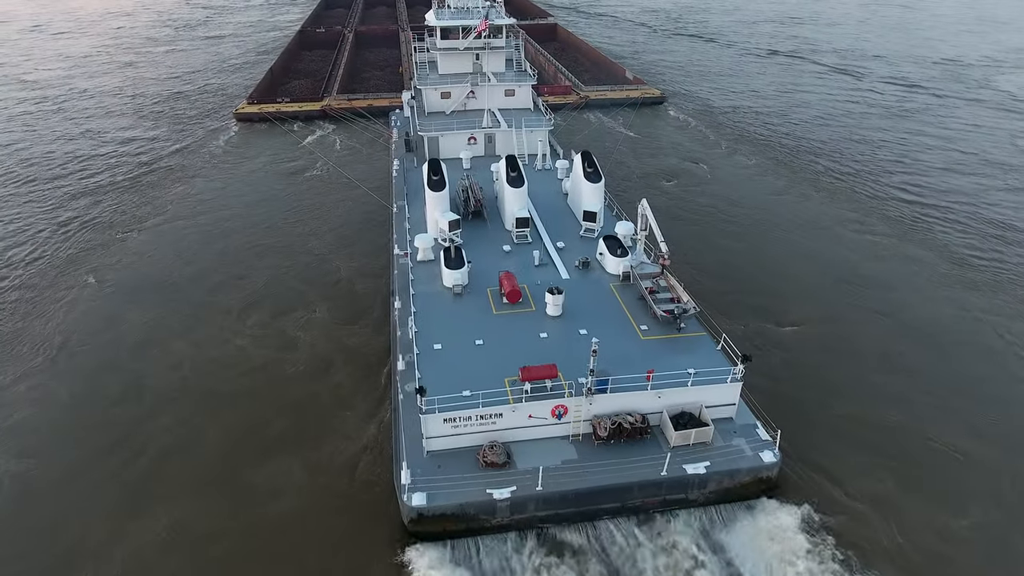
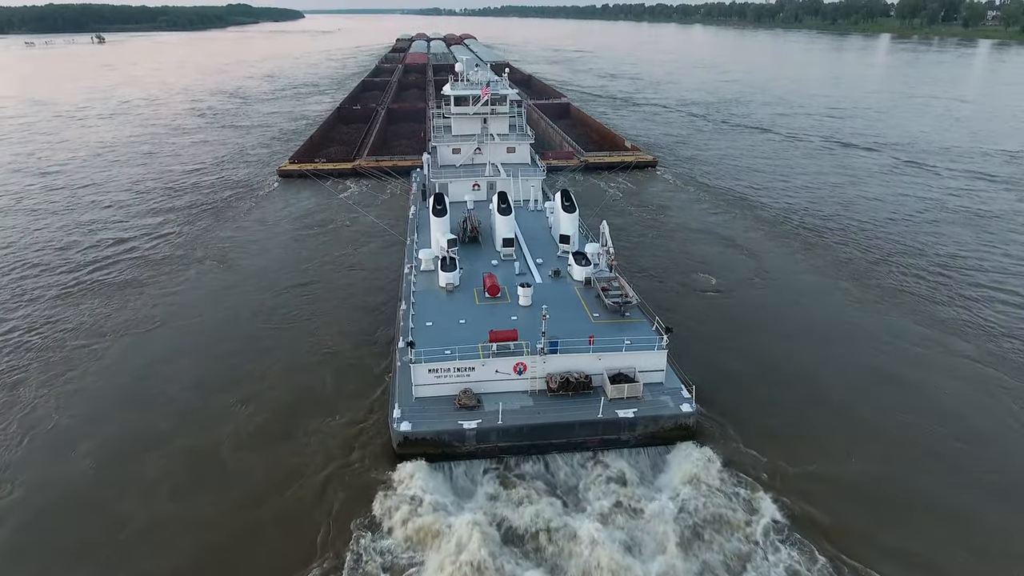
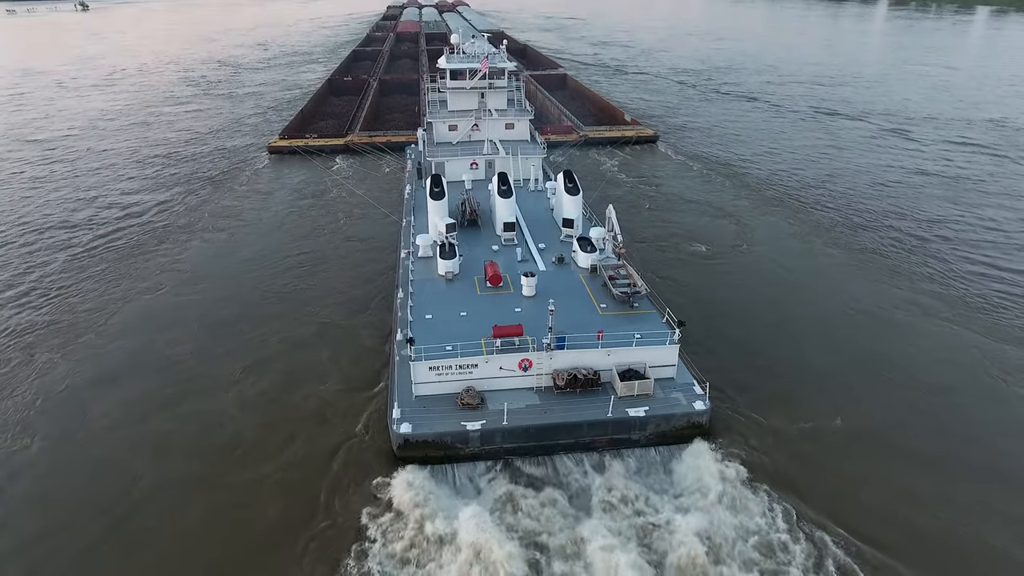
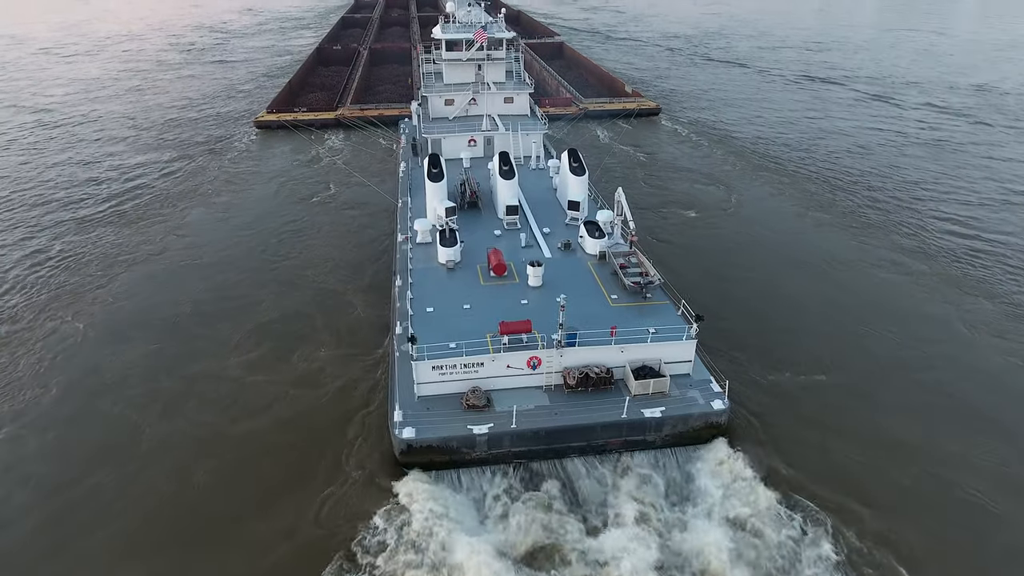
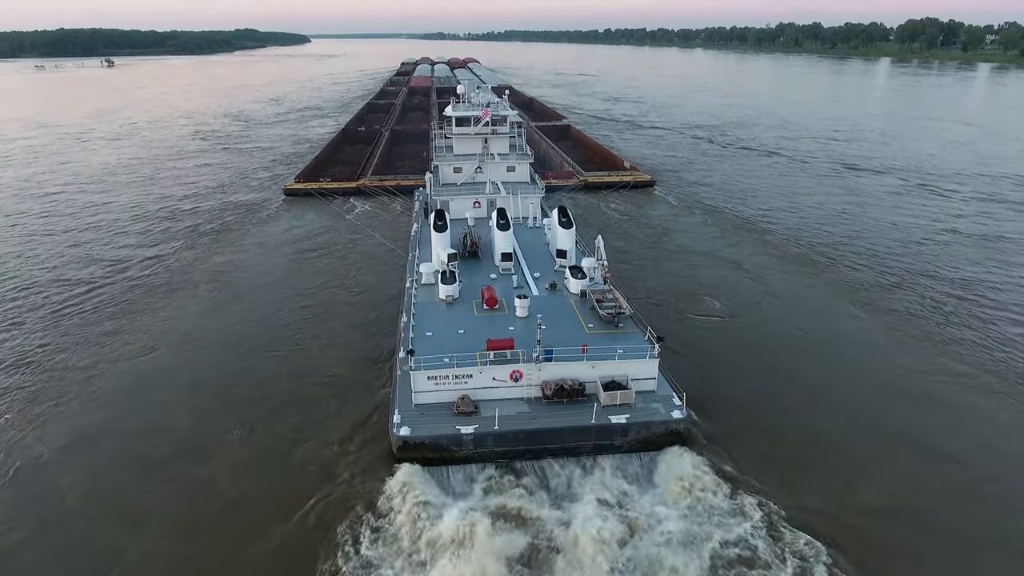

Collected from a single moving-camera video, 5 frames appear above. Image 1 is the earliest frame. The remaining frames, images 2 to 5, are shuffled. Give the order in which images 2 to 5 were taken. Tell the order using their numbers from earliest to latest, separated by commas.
4, 3, 2, 5
